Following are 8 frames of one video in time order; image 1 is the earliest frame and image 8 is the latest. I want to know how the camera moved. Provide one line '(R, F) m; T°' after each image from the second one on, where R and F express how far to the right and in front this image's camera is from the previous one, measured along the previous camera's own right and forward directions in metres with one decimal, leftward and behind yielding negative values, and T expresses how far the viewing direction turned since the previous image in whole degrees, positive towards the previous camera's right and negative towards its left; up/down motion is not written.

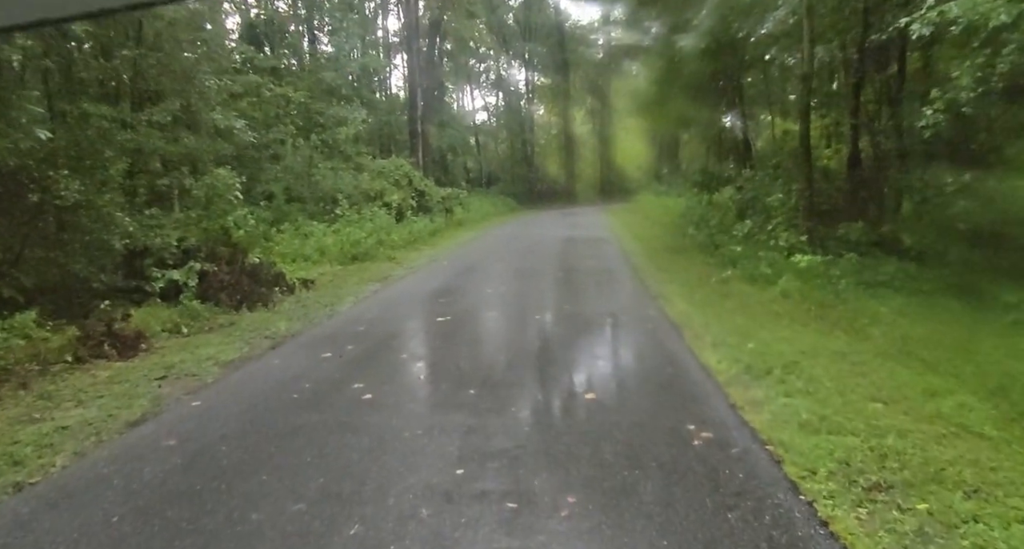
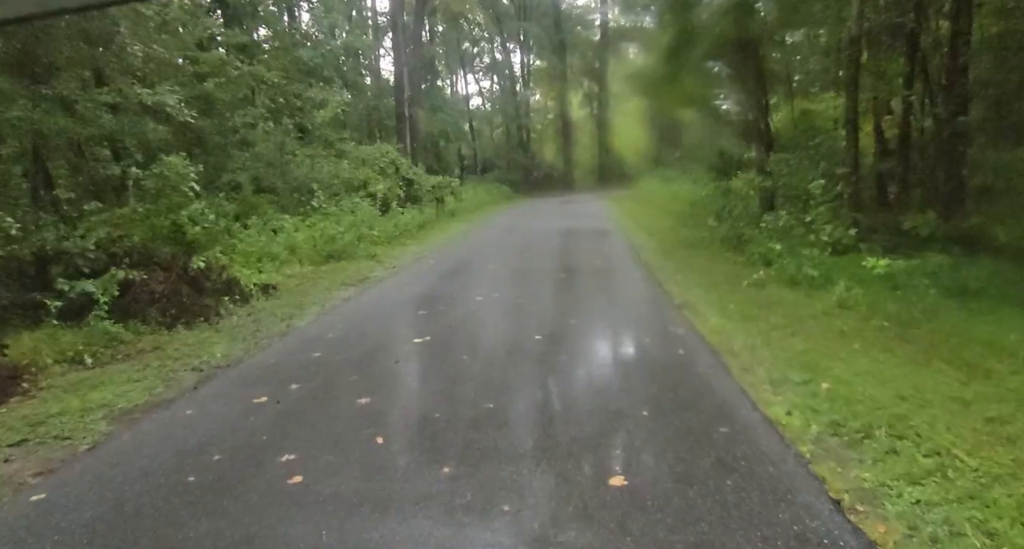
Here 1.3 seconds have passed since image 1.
(0.0, +1.7) m; 0°
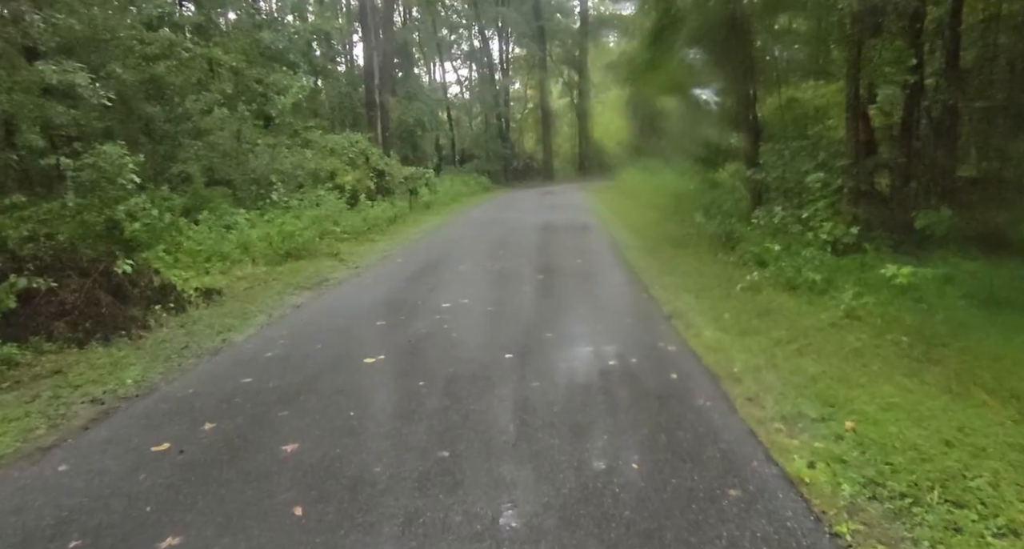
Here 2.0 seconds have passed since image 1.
(+0.1, +0.9) m; +2°
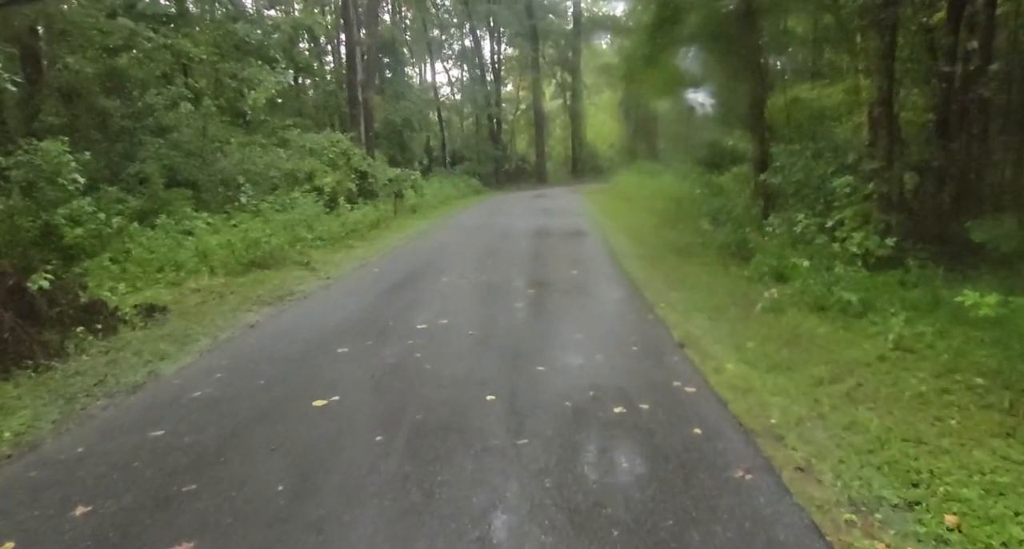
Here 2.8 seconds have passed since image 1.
(+0.1, +1.1) m; +1°
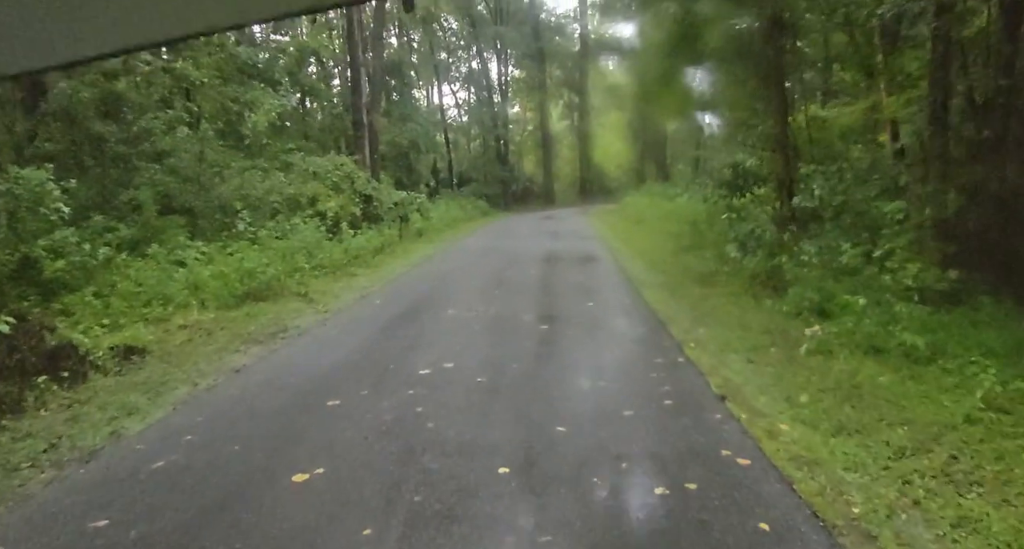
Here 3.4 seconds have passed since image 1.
(-0.1, +0.7) m; -1°
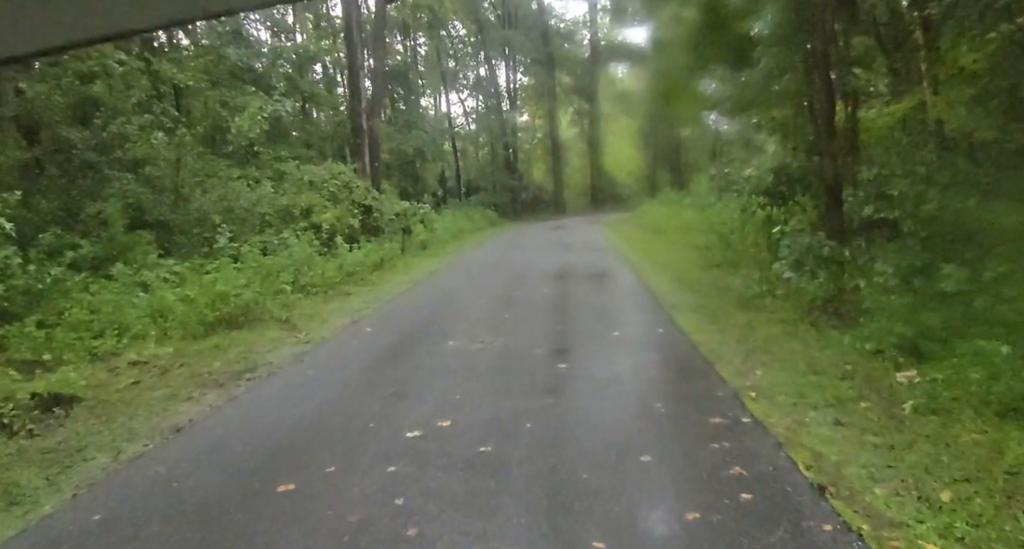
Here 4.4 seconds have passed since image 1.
(0.0, +1.4) m; -1°
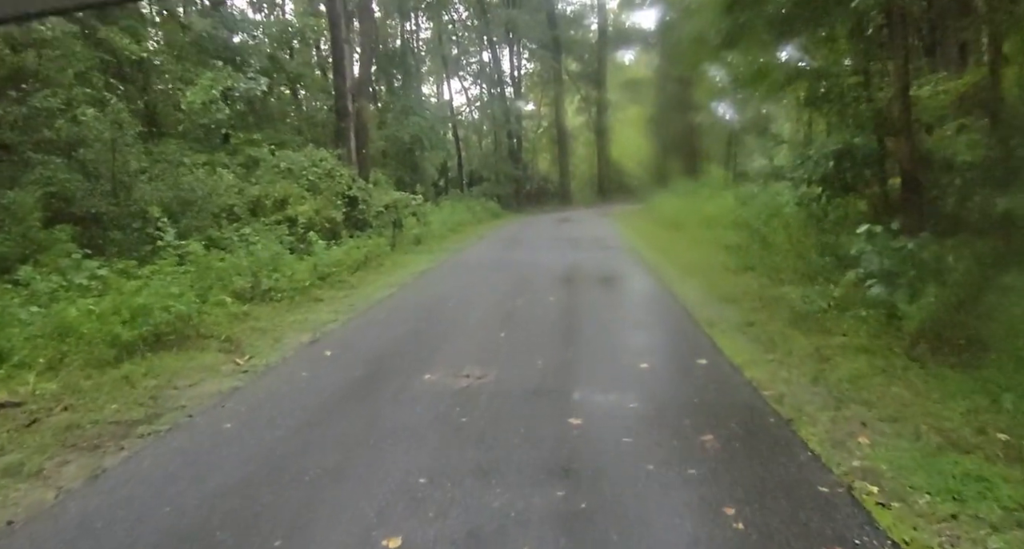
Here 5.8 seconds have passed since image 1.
(+0.1, +2.0) m; 0°
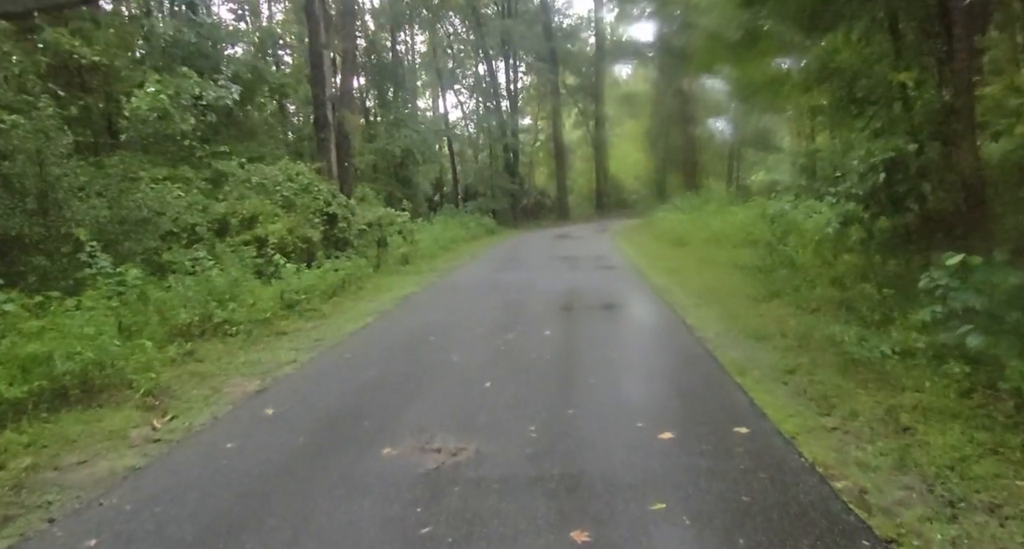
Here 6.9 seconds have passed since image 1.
(+0.1, +1.4) m; 0°
